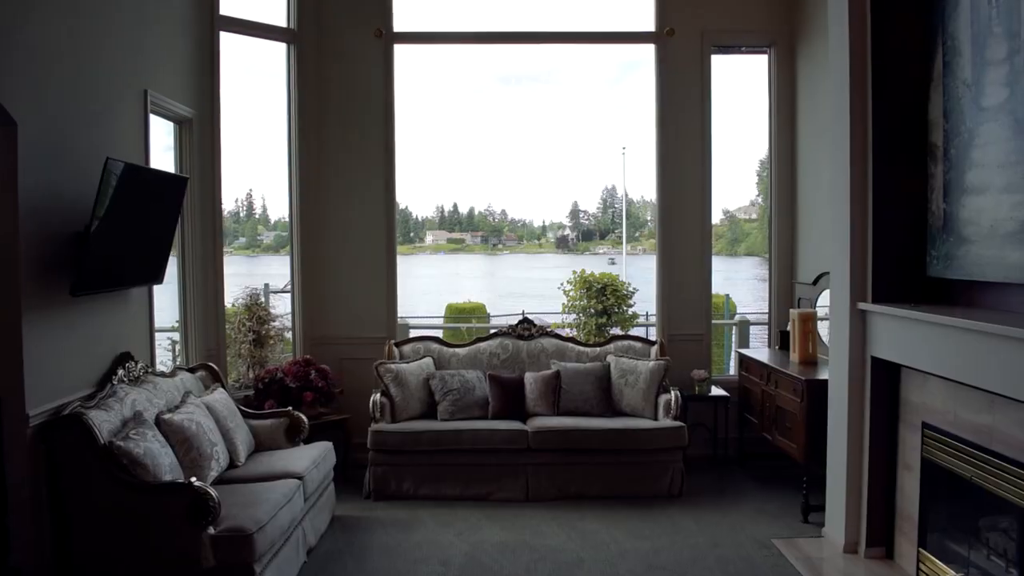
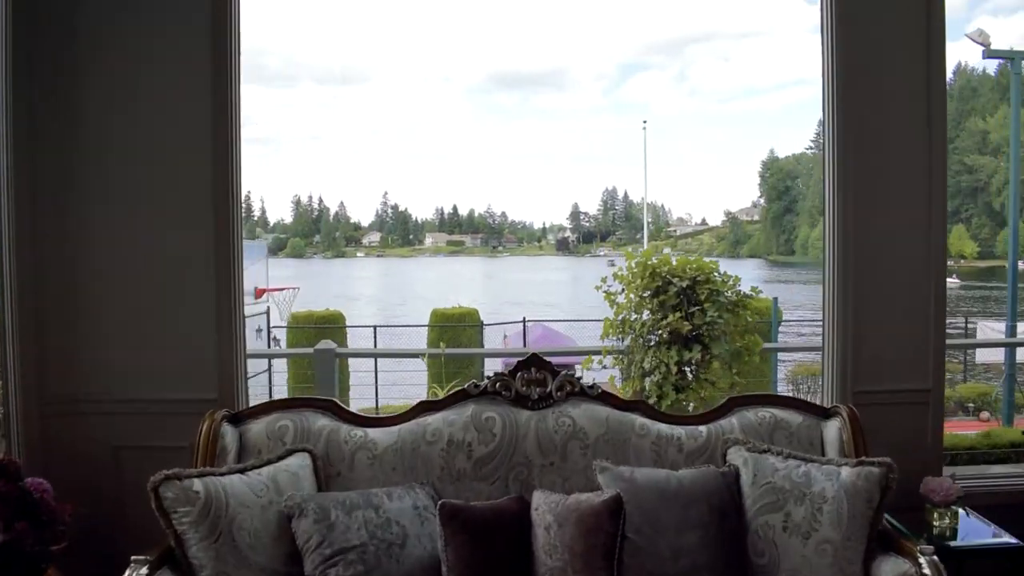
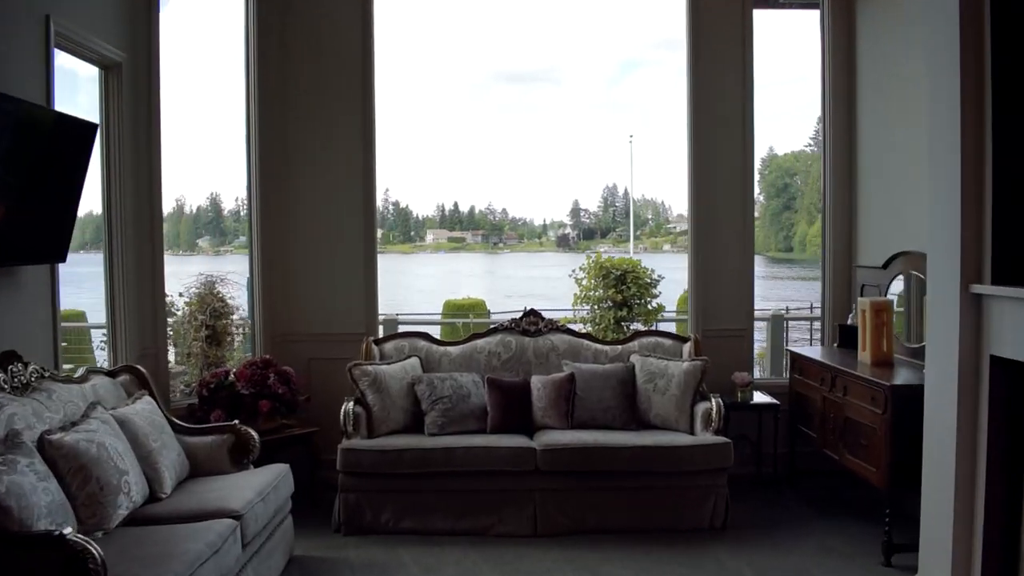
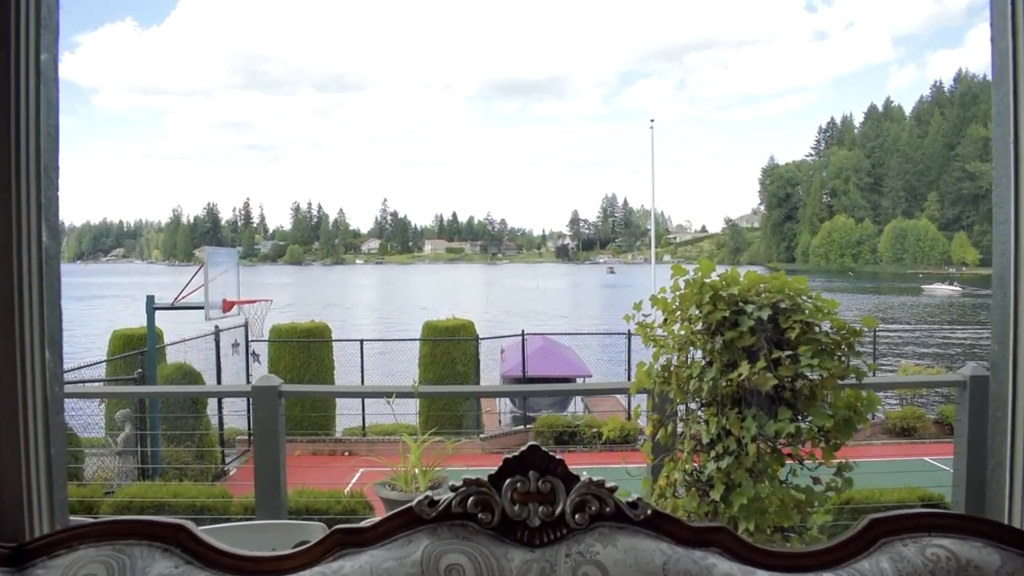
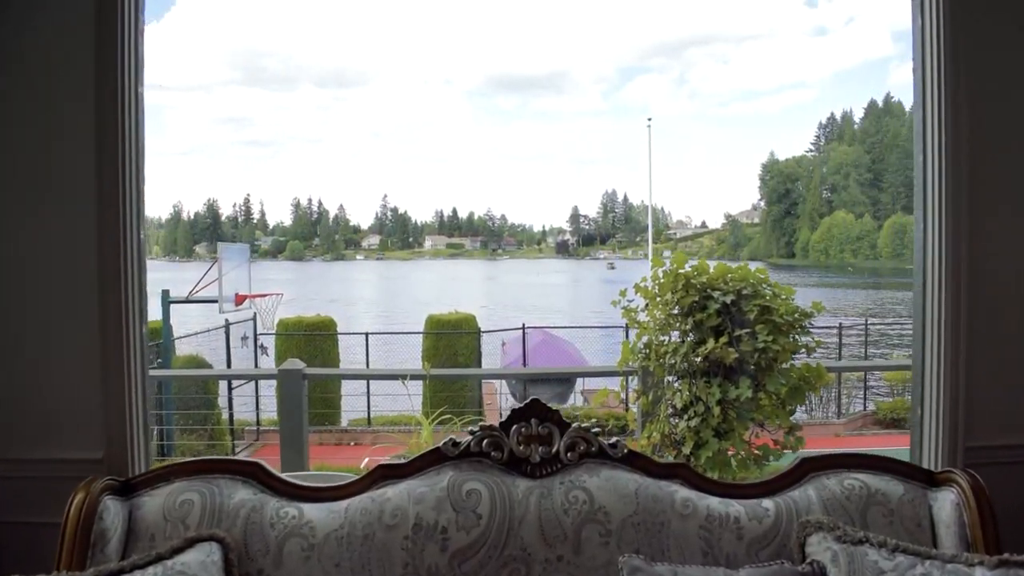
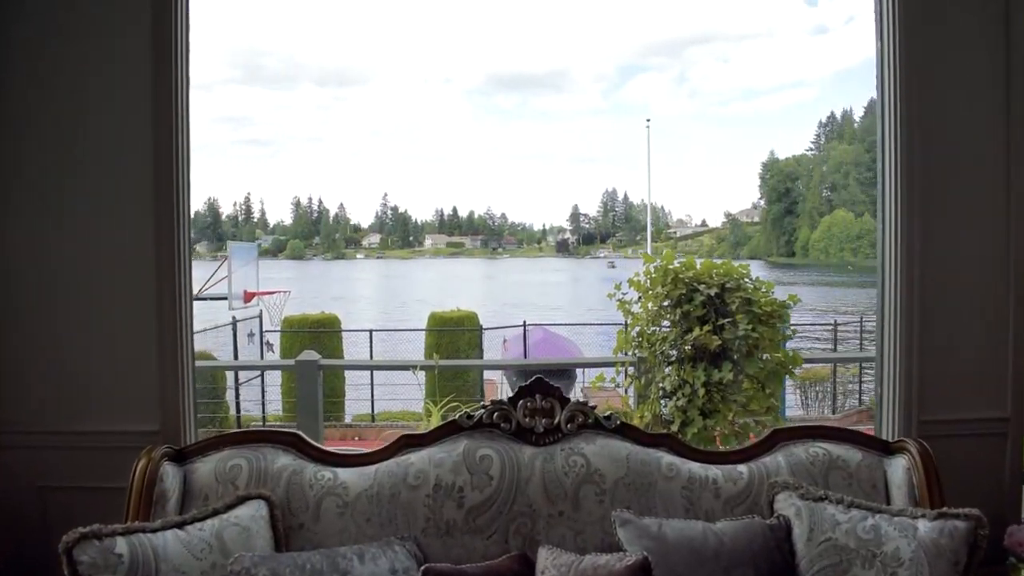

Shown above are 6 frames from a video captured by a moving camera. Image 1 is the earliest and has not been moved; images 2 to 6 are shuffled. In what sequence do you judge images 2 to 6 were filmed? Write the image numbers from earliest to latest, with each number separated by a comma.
3, 2, 6, 5, 4
